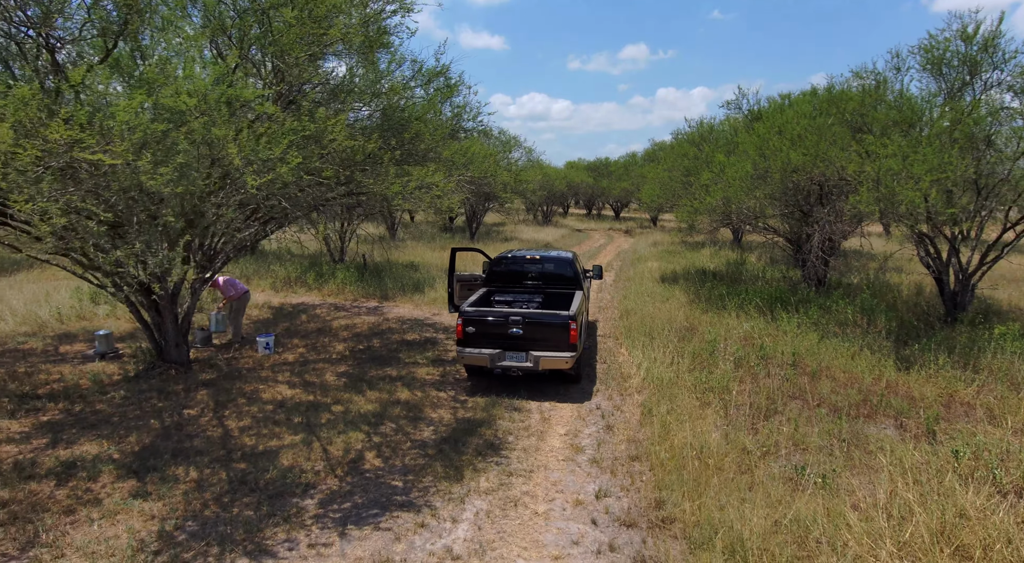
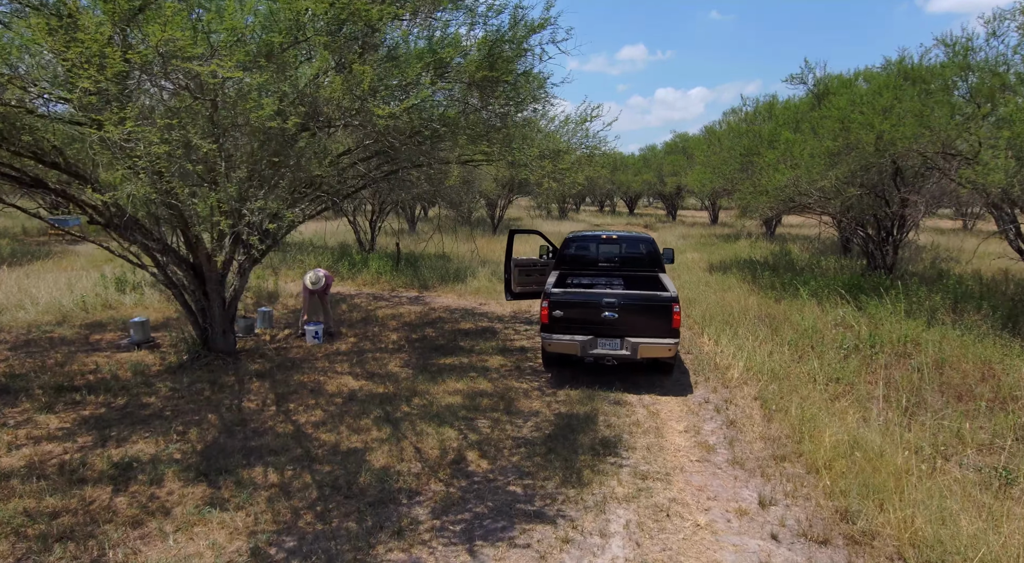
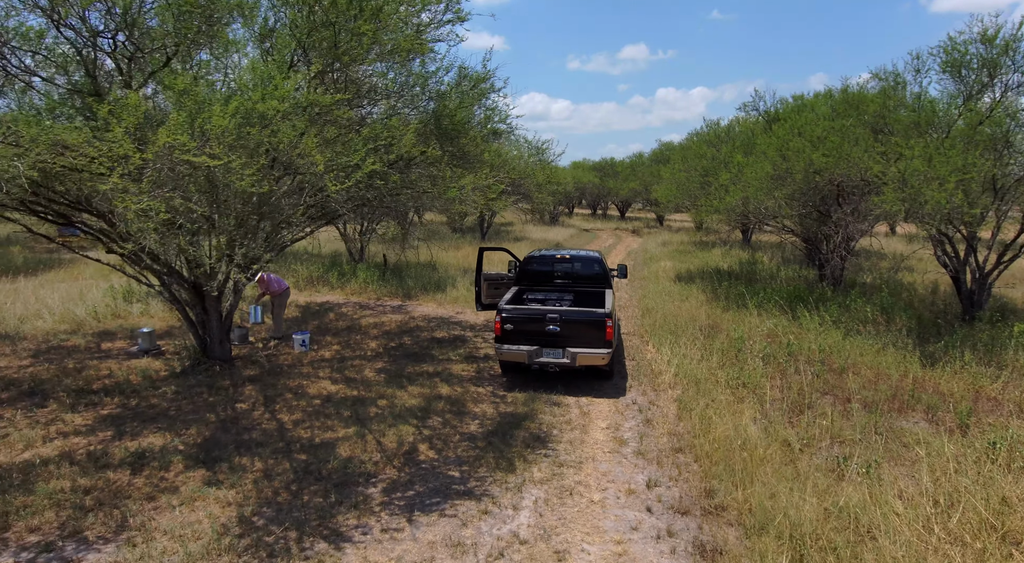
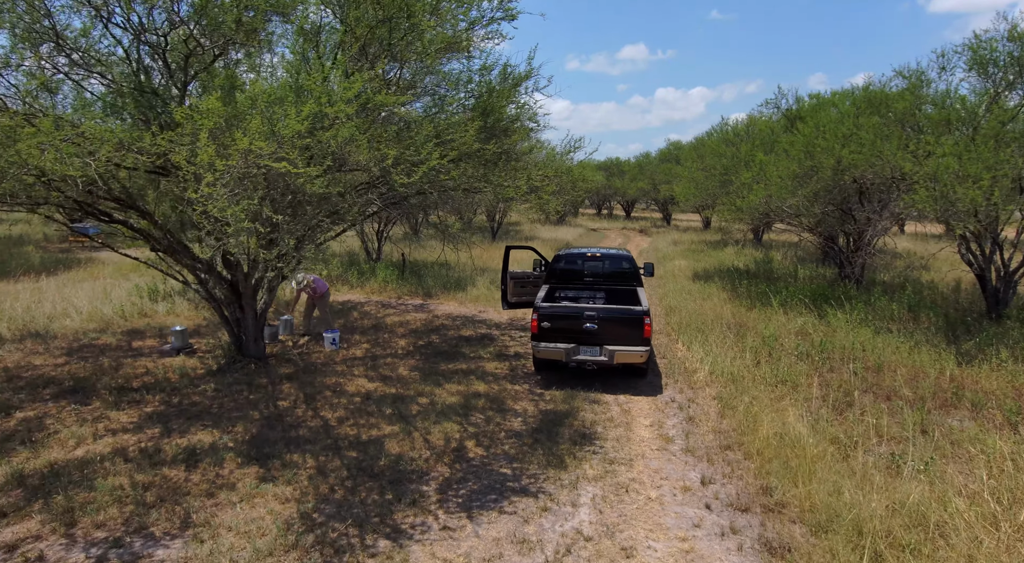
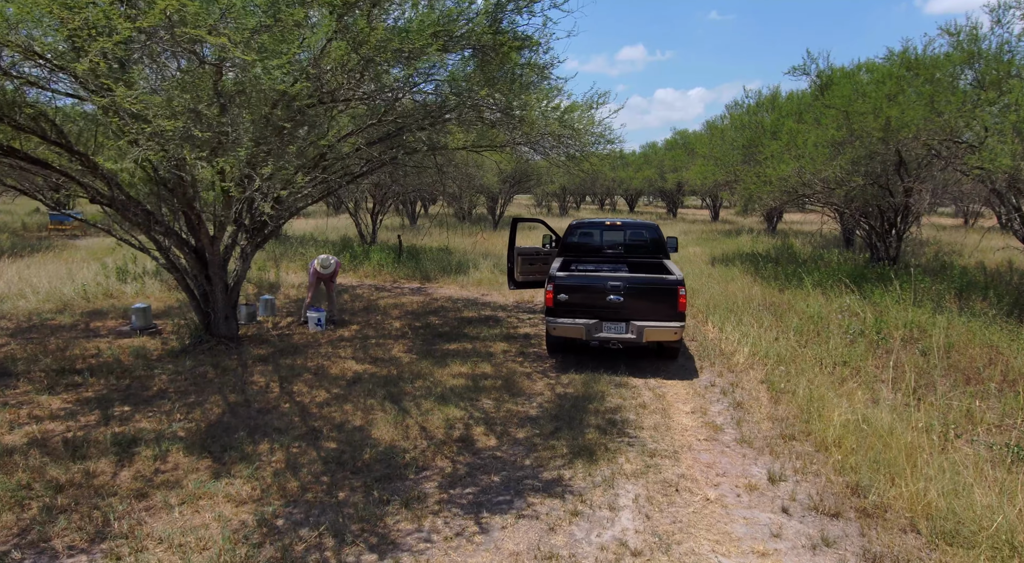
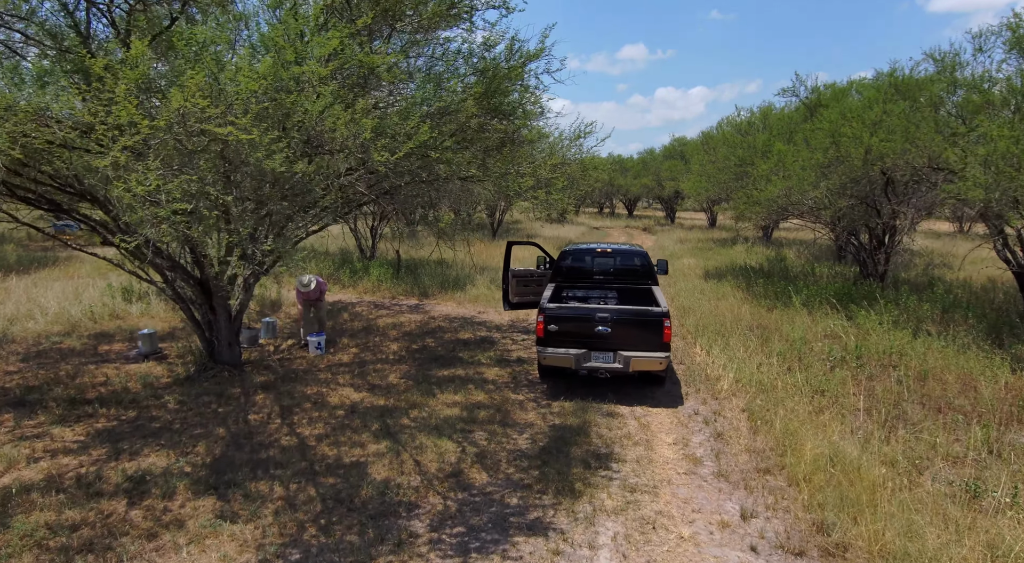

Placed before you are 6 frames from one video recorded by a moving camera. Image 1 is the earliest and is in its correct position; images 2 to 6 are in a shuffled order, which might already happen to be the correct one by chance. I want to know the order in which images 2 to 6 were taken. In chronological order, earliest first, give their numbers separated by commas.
3, 4, 6, 2, 5
